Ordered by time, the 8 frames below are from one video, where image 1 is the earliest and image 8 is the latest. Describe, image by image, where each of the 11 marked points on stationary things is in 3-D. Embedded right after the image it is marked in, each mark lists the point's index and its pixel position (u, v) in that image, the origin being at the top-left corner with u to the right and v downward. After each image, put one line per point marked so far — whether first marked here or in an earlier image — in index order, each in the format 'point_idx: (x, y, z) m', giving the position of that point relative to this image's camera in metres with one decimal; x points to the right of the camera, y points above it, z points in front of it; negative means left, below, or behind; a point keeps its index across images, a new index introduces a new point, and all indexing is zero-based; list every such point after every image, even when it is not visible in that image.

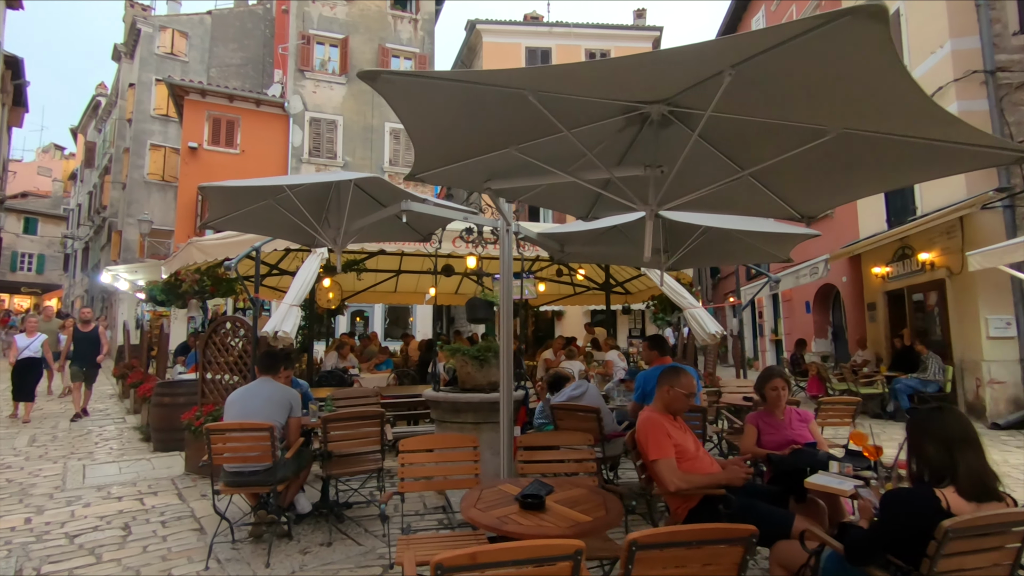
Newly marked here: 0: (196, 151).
0: (-11.0, +4.8, +19.2) m
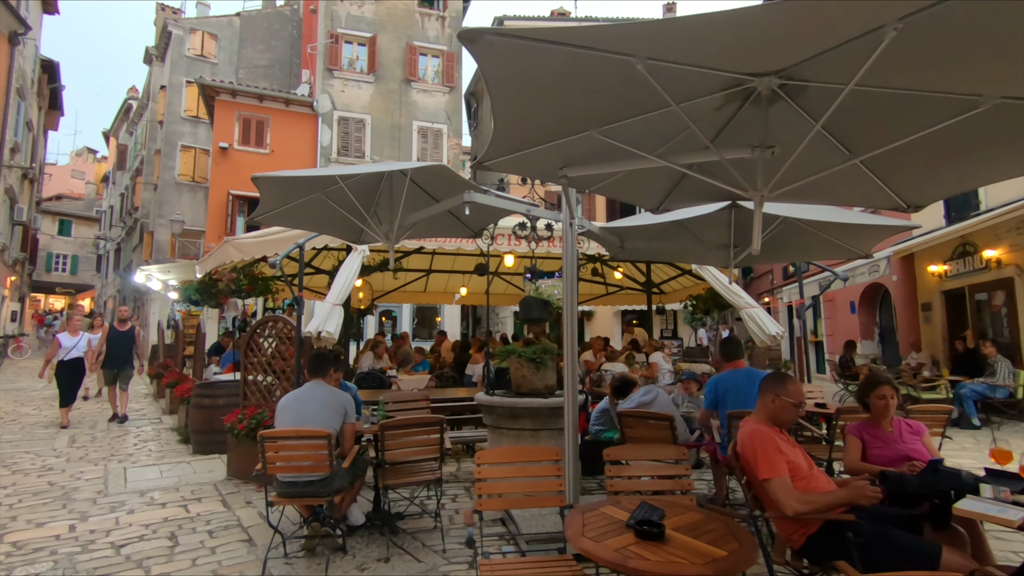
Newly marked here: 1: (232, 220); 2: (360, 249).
0: (-9.9, +4.8, +19.2) m
1: (-9.7, +2.4, +19.1) m
2: (-2.0, +0.5, +7.0) m
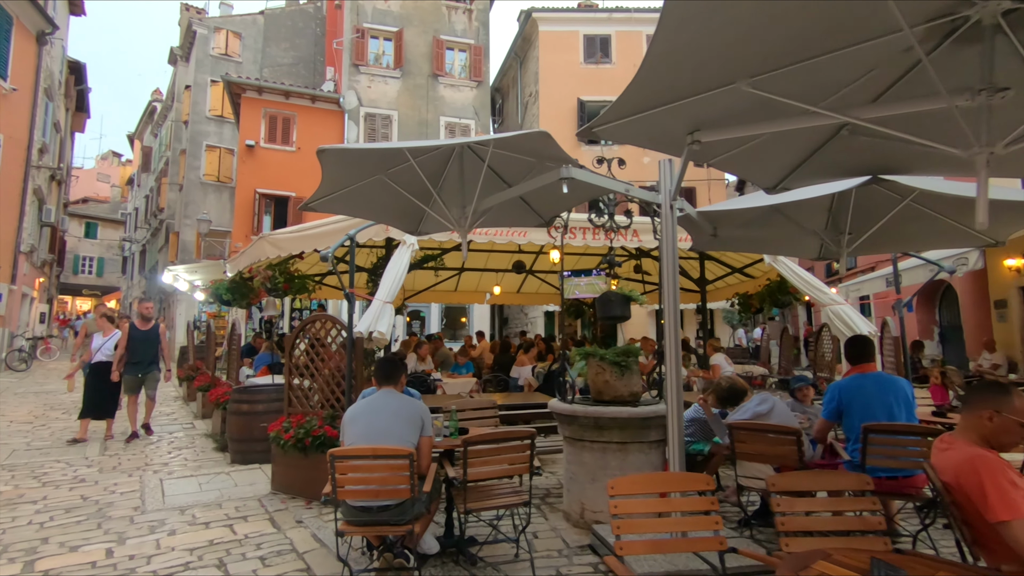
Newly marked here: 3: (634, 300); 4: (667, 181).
0: (-8.9, +4.8, +18.9) m
1: (-8.6, +2.4, +18.8) m
2: (-1.2, +0.5, +6.5) m
3: (+1.1, -0.1, +4.9) m
4: (+1.1, +0.8, +4.0) m
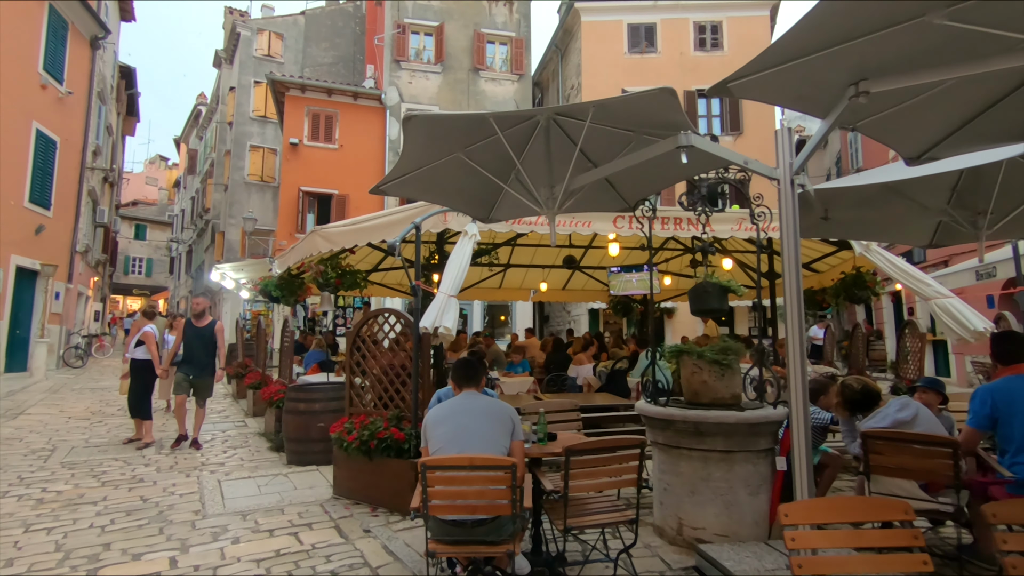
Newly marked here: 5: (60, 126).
0: (-7.4, +4.8, +19.0) m
1: (-7.1, +2.4, +18.8) m
2: (-0.5, +0.6, +6.1) m
3: (+1.7, 0.0, +4.4) m
4: (+1.7, +0.8, +3.5) m
5: (-14.3, +5.1, +17.4) m
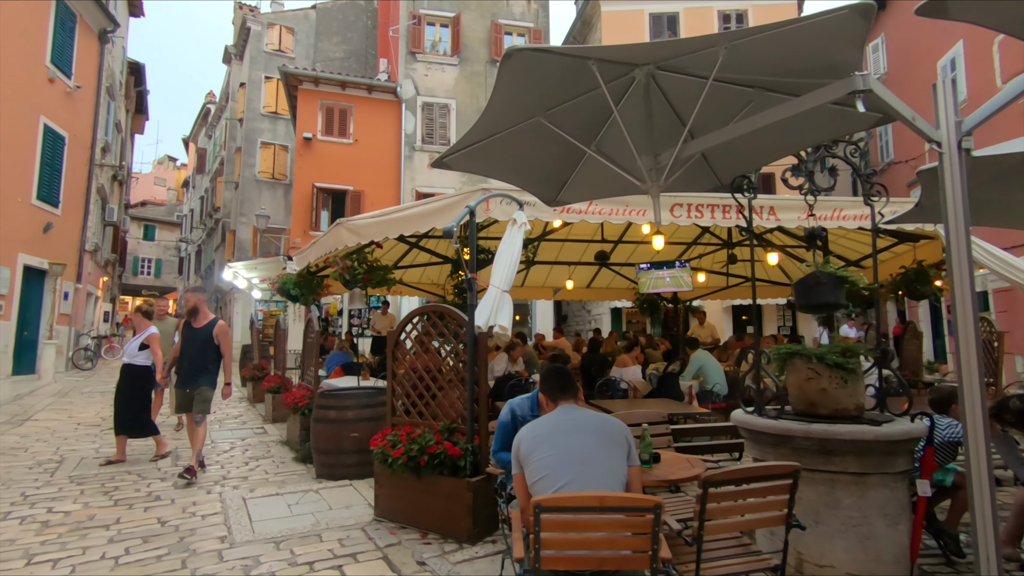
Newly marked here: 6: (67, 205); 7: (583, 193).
0: (-6.7, +4.9, +18.4) m
1: (-6.5, +2.5, +18.2) m
2: (+0.1, +0.6, +5.5) m
3: (+2.3, 0.0, +3.7) m
4: (+2.2, +0.9, +2.8) m
5: (-13.6, +5.1, +16.9) m
6: (-13.8, +2.6, +17.1) m
7: (+0.5, +0.7, +4.0) m
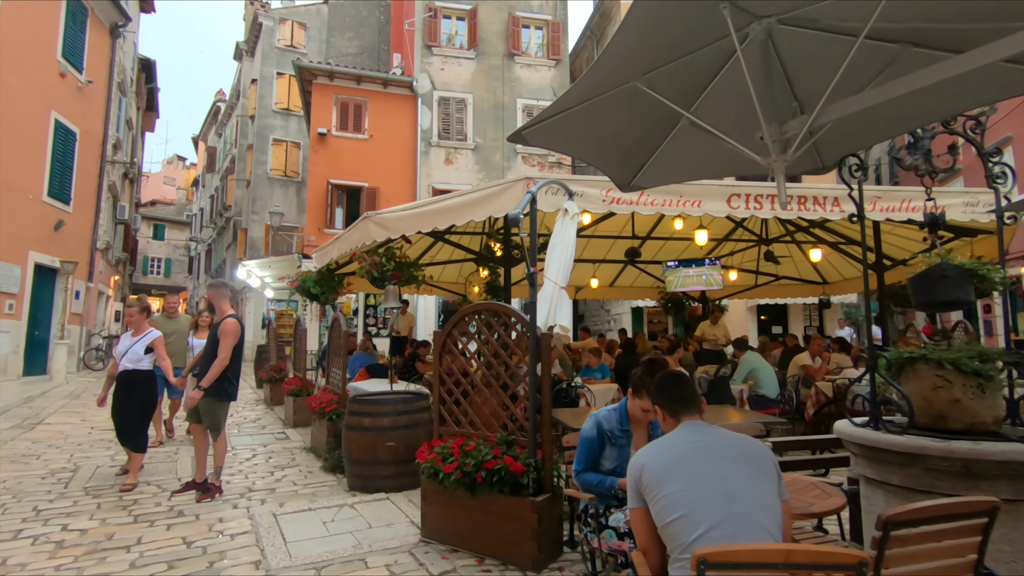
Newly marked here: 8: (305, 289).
0: (-6.1, +4.9, +18.0) m
1: (-5.8, +2.5, +17.9) m
2: (+0.5, +0.7, +5.0) m
3: (+2.7, +0.1, +3.3) m
4: (+2.7, +0.9, +2.3) m
5: (-13.0, +5.1, +16.6) m
6: (-13.2, +2.6, +16.8) m
7: (+1.0, +0.7, +3.5) m
8: (-3.7, 0.0, +9.9) m
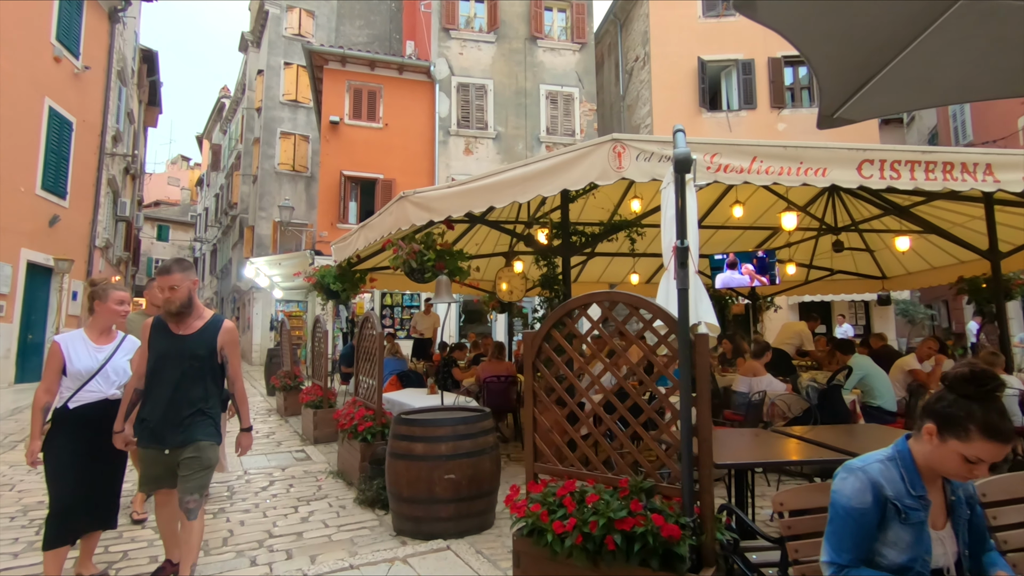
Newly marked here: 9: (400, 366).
0: (-5.4, +4.9, +16.9) m
1: (-5.1, +2.5, +16.7) m
2: (+1.2, +0.8, +3.9) m
3: (+3.4, +0.2, +2.1) m
4: (+3.4, +1.0, +1.2) m
5: (-12.3, +5.1, +15.5) m
6: (-12.5, +2.6, +15.7) m
7: (+1.7, +0.8, +2.3) m
8: (-3.0, +0.1, +8.7) m
9: (-1.5, -1.0, +7.3) m
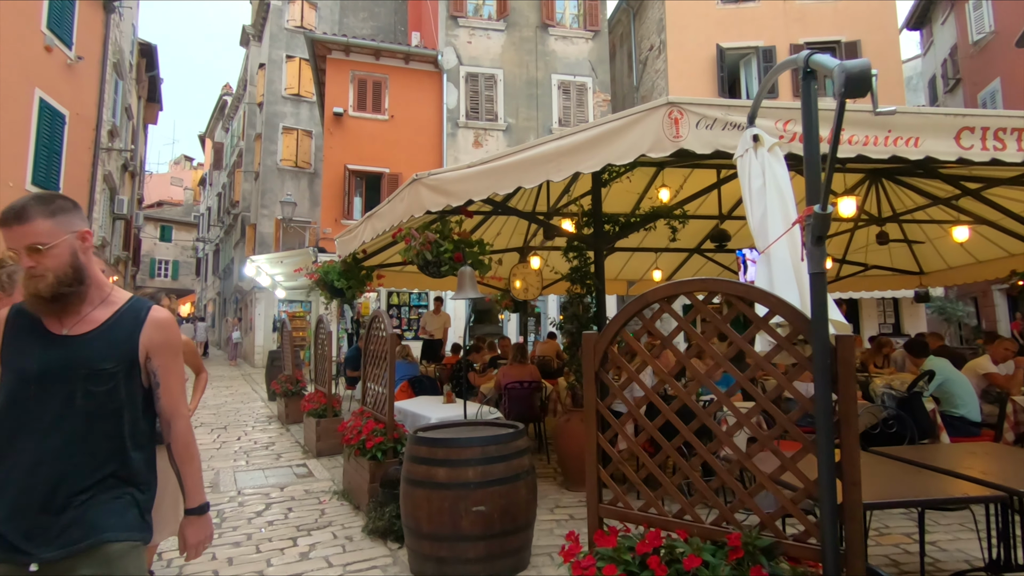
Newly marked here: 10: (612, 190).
0: (-5.0, +5.0, +16.2) m
1: (-4.7, +2.6, +16.0) m
2: (+1.5, +0.8, +3.1) m
3: (+3.7, +0.2, +1.3) m
4: (+3.6, +1.1, +0.4) m
5: (-12.0, +5.1, +14.9) m
6: (-12.1, +2.6, +15.1) m
7: (+1.9, +0.9, +1.6) m
8: (-2.7, +0.1, +8.0) m
9: (-1.2, -1.0, +6.6) m
10: (+1.5, +1.4, +8.1) m
